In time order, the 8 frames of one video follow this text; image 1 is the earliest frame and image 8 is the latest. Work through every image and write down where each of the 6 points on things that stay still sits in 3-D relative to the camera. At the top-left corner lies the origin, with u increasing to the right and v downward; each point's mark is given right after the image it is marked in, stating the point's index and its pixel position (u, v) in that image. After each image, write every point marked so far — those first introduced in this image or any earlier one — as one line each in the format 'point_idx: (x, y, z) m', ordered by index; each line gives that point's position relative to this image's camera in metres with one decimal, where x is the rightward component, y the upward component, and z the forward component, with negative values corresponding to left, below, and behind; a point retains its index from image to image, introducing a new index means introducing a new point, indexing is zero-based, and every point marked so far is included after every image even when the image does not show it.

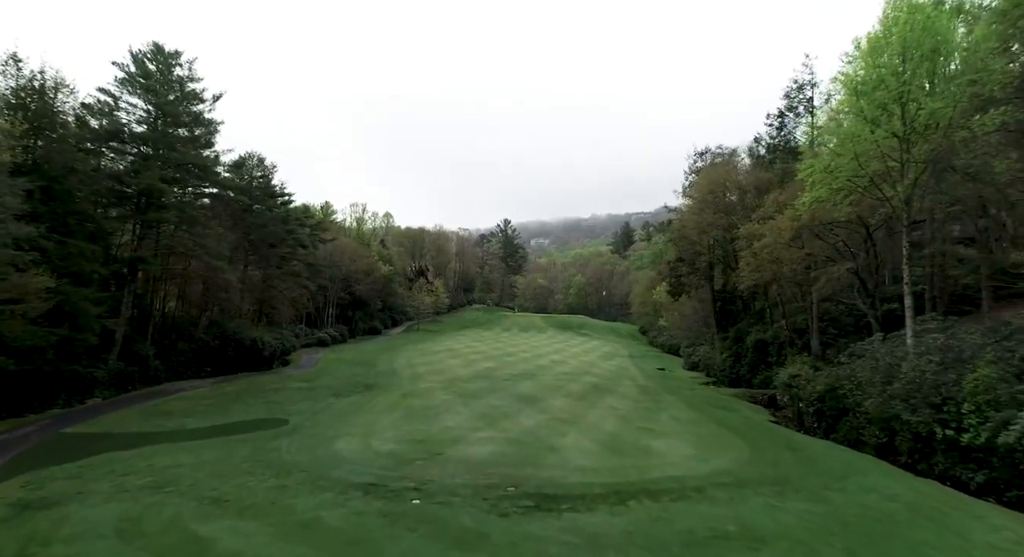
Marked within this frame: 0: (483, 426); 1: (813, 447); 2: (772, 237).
0: (-0.9, -4.4, +16.4) m
1: (+7.6, -4.3, +13.9) m
2: (+8.7, +1.4, +18.3) m
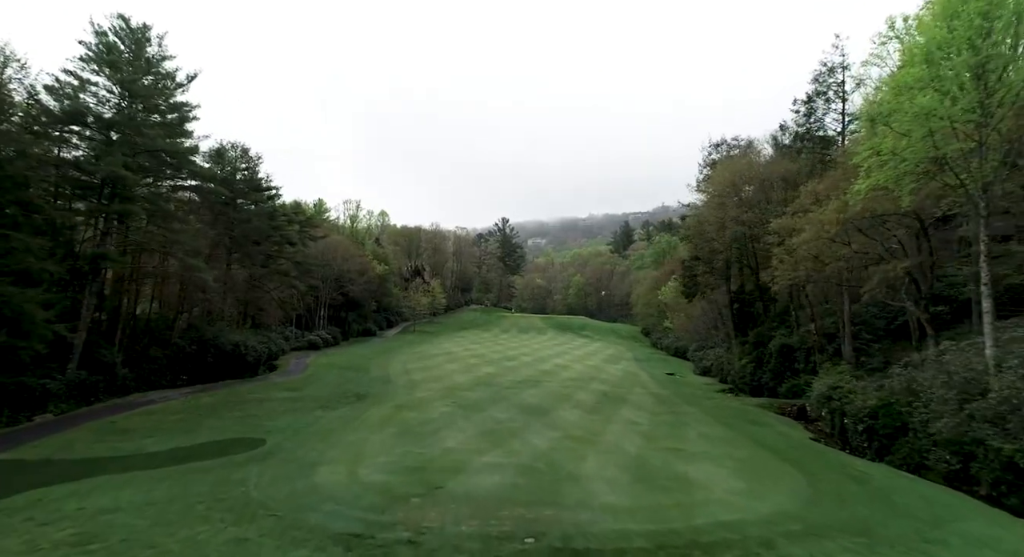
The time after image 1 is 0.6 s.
0: (-0.6, -4.4, +14.3) m
1: (+7.9, -4.3, +11.9) m
2: (+8.9, +1.4, +16.3) m
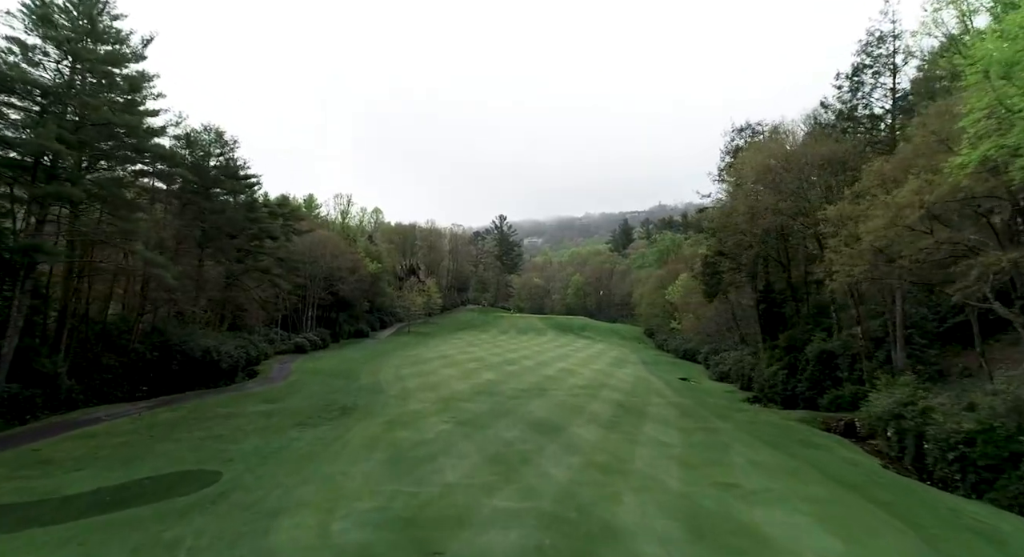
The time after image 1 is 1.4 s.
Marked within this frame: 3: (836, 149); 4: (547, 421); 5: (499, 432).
0: (-0.3, -4.3, +11.5) m
1: (+8.2, -4.2, +9.1) m
2: (+9.2, +1.5, +13.5) m
3: (+11.8, +4.7, +20.0) m
4: (+1.2, -4.9, +18.9) m
5: (-0.4, -4.8, +17.0) m
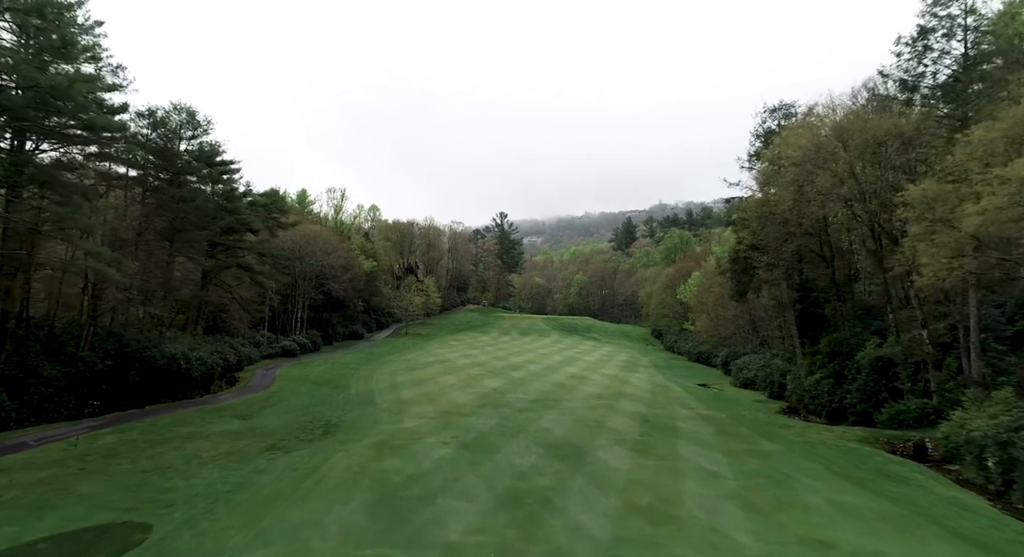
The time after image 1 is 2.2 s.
0: (+0.1, -4.2, +8.6) m
1: (+8.6, -4.0, +6.3) m
2: (+9.6, +1.6, +10.7) m
3: (+12.1, +4.9, +17.2) m
4: (+1.6, -4.8, +16.1) m
5: (0.0, -4.7, +14.2) m
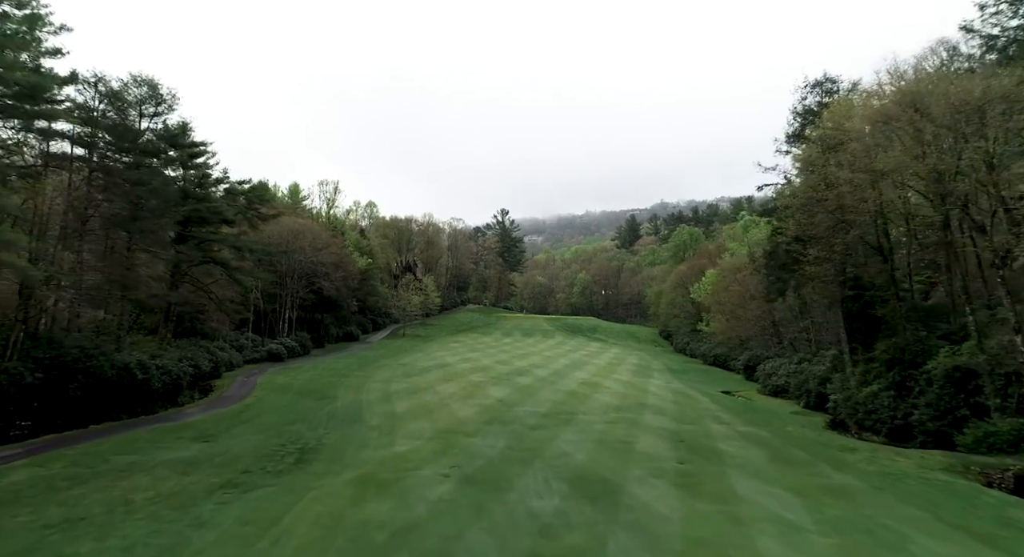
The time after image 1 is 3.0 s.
0: (+0.4, -4.1, +5.7) m
1: (+8.9, -3.9, +3.3) m
2: (+9.9, +1.7, +7.7) m
3: (+12.4, +5.0, +14.2) m
4: (+1.9, -4.7, +13.1) m
5: (+0.3, -4.5, +11.2) m
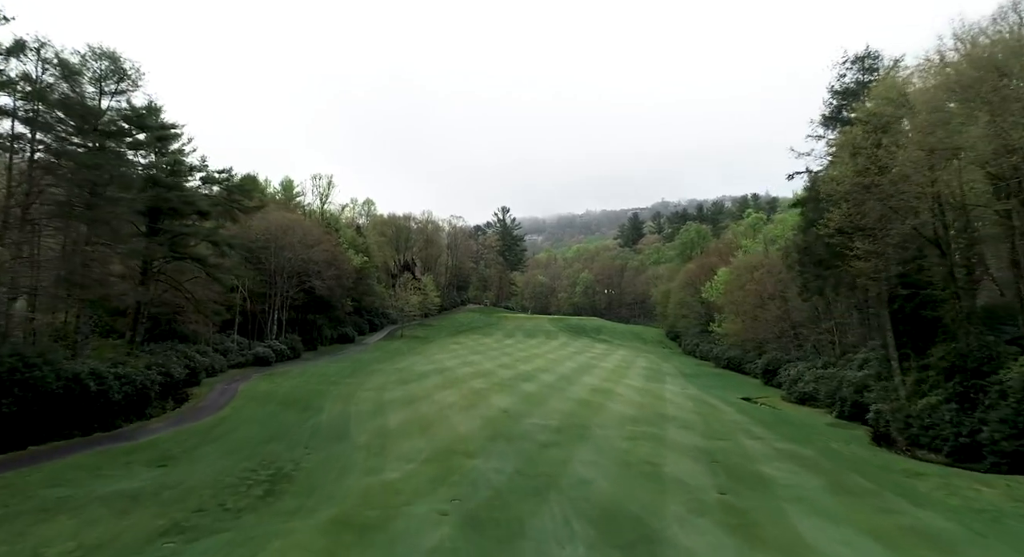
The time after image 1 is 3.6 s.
0: (+0.7, -4.0, +3.4) m
1: (+9.2, -3.8, +1.1) m
2: (+10.1, +1.8, +5.5) m
3: (+12.7, +5.1, +11.9) m
4: (+2.1, -4.6, +10.9) m
5: (+0.5, -4.5, +9.0) m
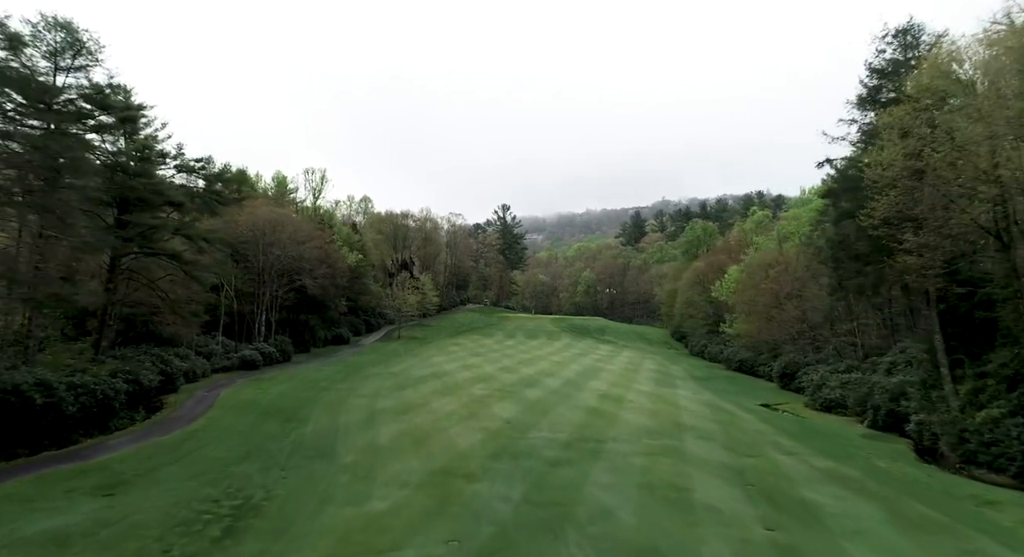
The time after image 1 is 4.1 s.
0: (+0.8, -3.9, +1.4) m
1: (+9.3, -3.8, -0.9) m
2: (+10.3, +1.9, +3.5) m
3: (+12.8, +5.2, +10.0) m
4: (+2.3, -4.5, +8.9) m
5: (+0.7, -4.4, +7.0) m
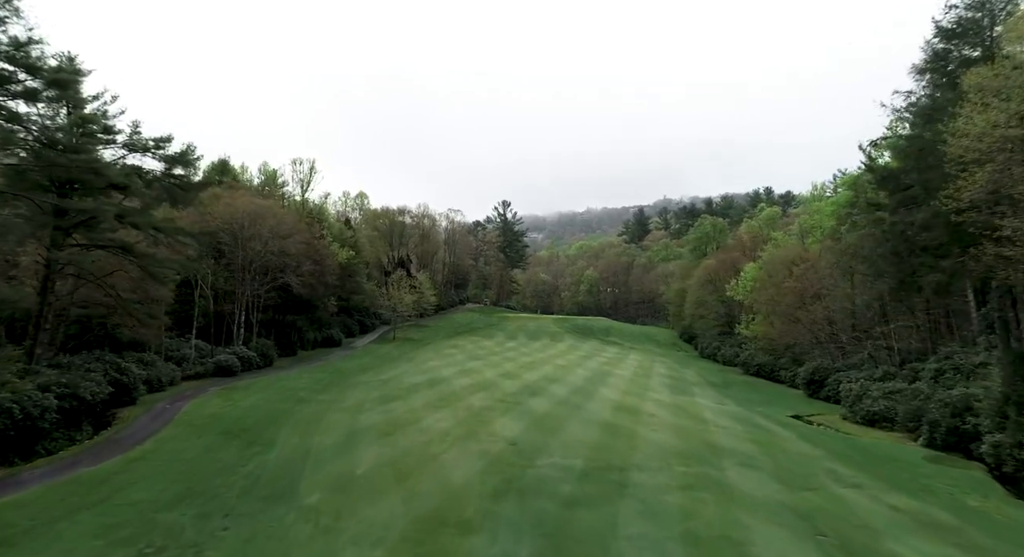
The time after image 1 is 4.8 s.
0: (+0.9, -3.8, -1.4) m
1: (+9.5, -3.7, -3.7) m
2: (+10.4, +2.0, +0.7) m
3: (+13.0, +5.3, +7.2) m
4: (+2.4, -4.4, +6.1) m
5: (+0.8, -4.3, +4.2) m
